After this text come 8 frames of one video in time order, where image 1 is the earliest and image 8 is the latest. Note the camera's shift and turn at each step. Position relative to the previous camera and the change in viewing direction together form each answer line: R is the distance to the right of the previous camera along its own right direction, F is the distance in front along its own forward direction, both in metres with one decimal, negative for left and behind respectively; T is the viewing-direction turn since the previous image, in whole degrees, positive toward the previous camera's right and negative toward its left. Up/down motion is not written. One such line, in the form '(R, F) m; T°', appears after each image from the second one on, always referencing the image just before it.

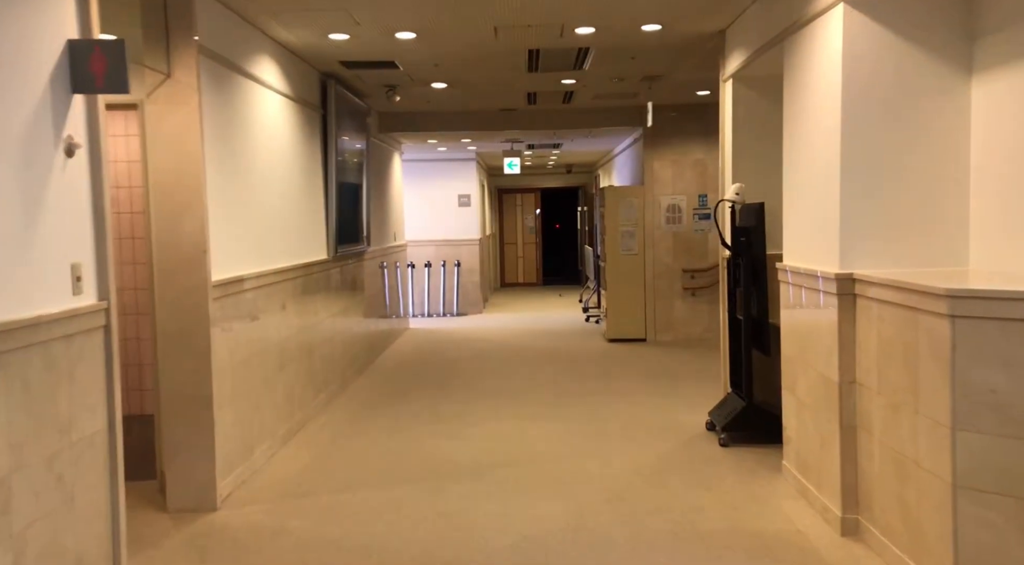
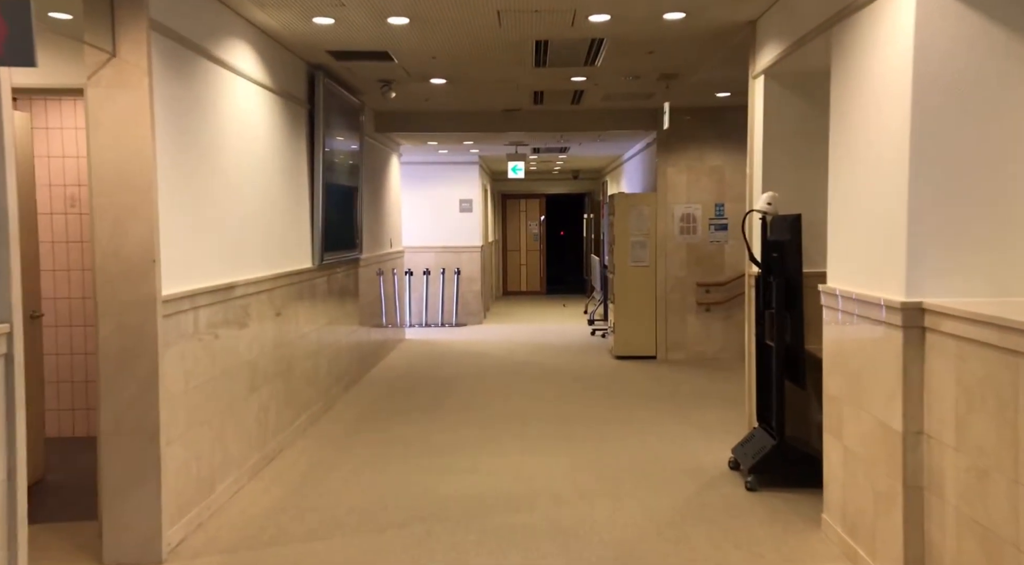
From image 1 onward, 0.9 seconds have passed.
(0.0, +0.6) m; 0°
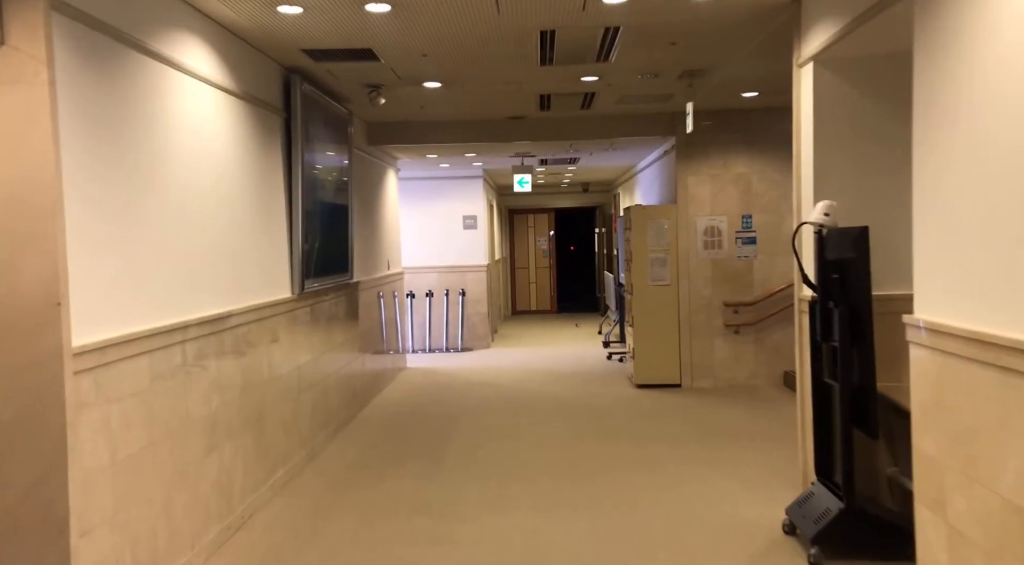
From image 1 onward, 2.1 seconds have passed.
(0.0, +0.7) m; -1°
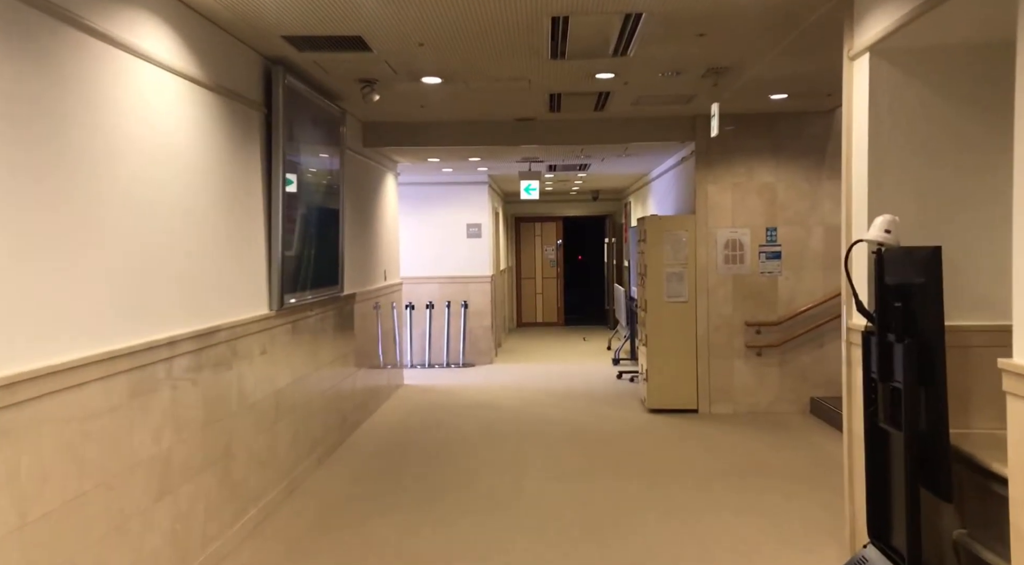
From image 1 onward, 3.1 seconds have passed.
(0.0, +0.6) m; 0°
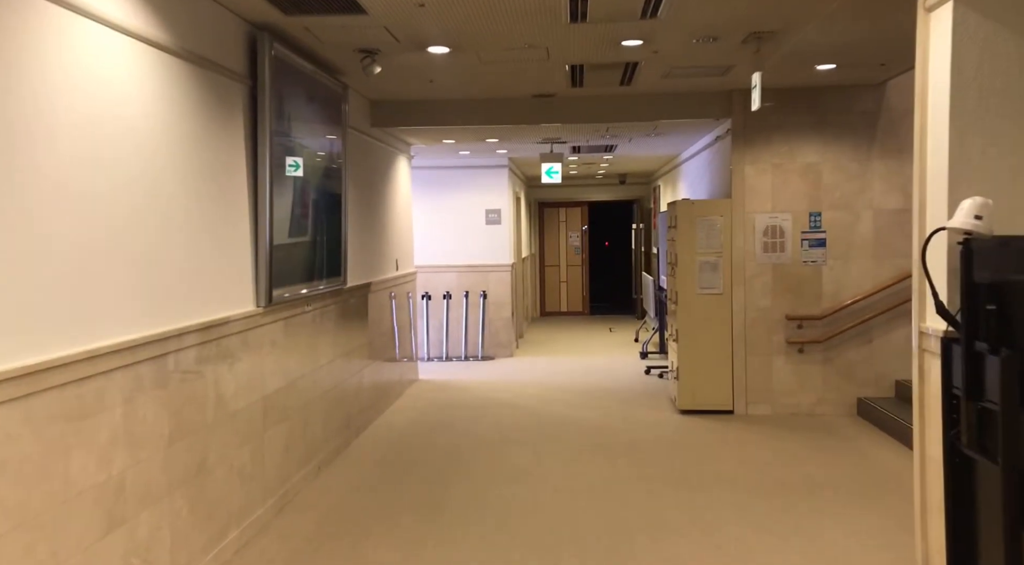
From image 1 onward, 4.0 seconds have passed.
(+0.1, +0.5) m; -2°
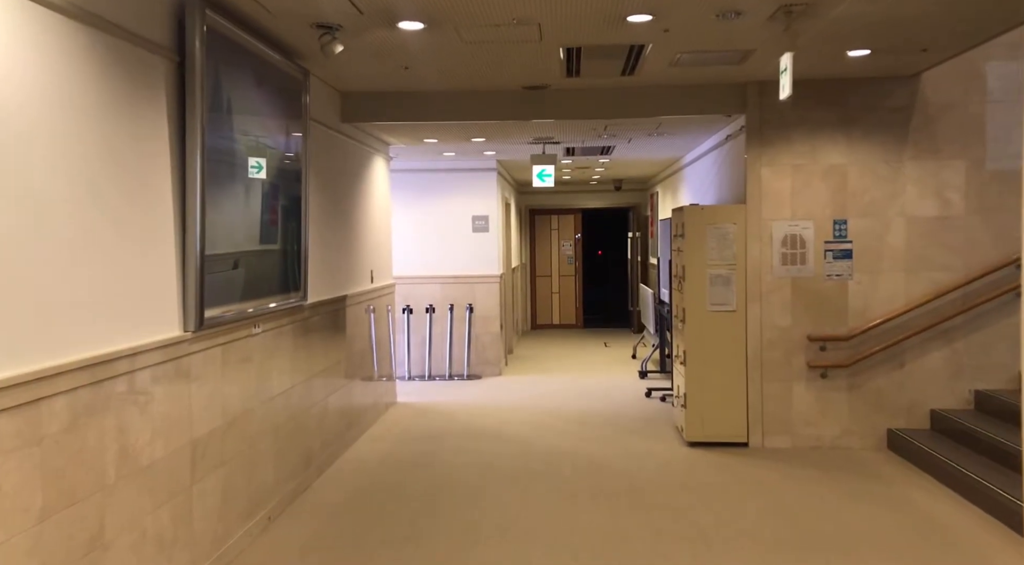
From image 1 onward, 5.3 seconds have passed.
(0.0, +0.7) m; +1°
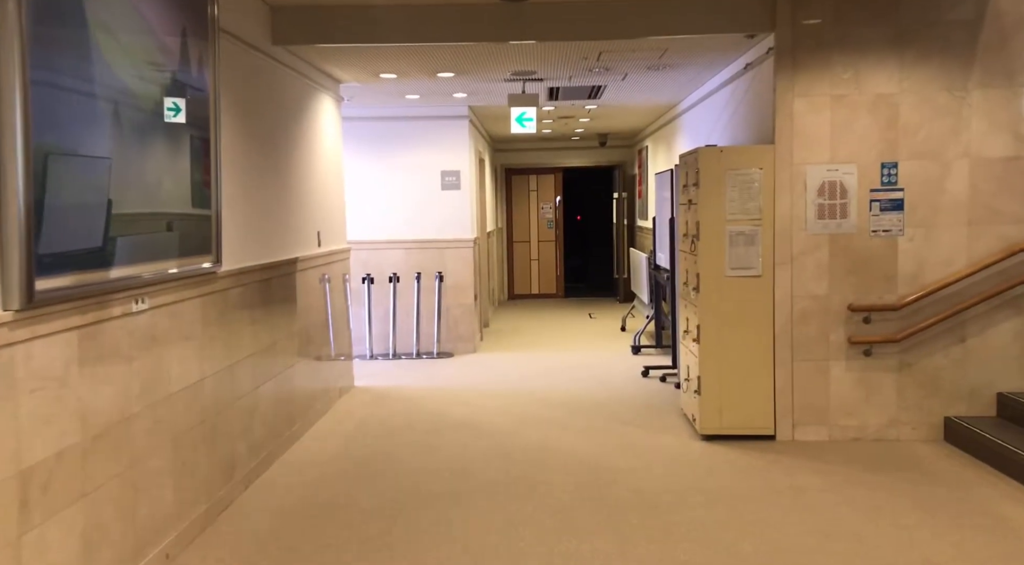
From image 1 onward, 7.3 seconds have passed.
(0.0, +1.1) m; +2°
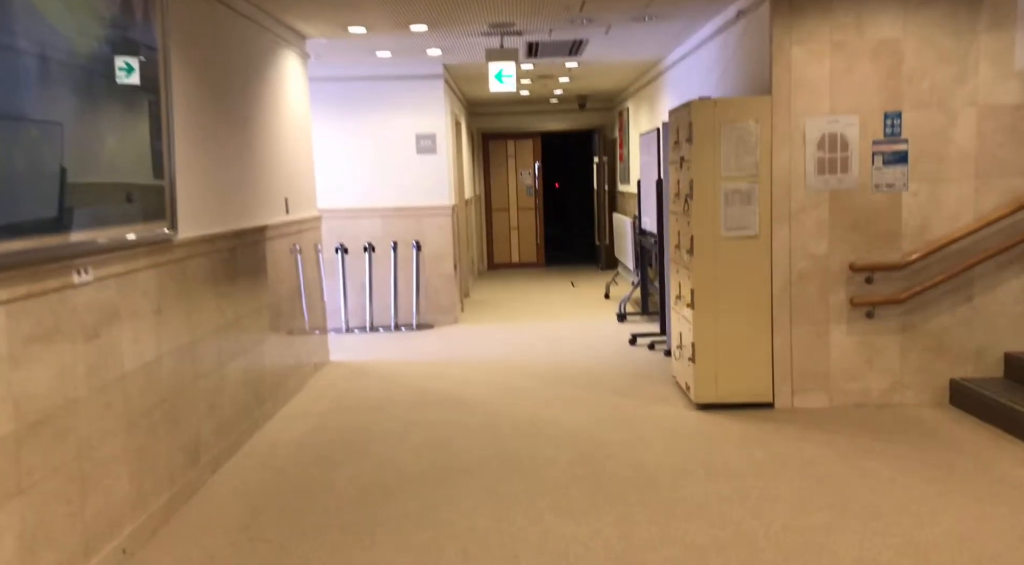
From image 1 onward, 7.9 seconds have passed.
(0.0, +0.3) m; +2°
